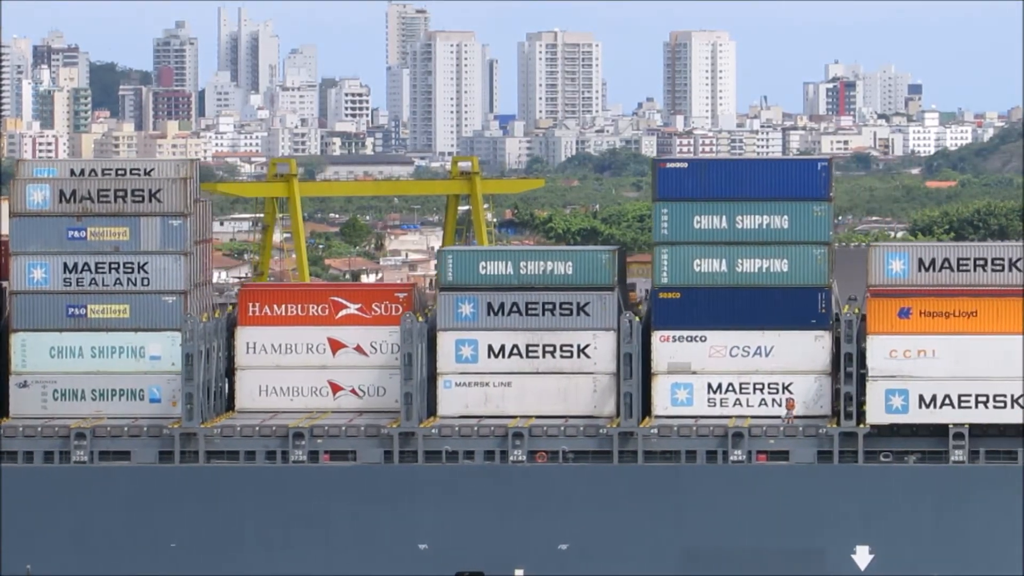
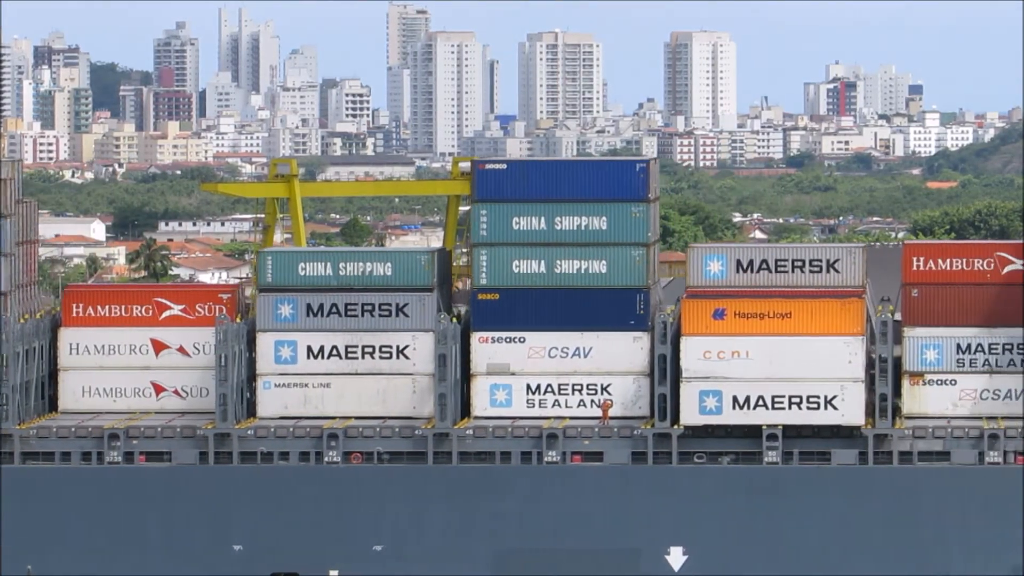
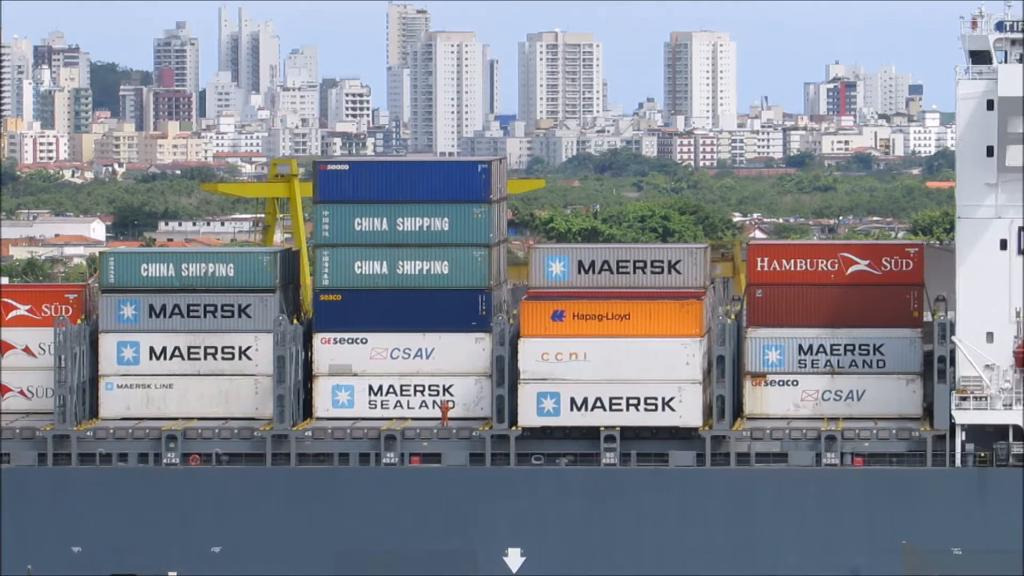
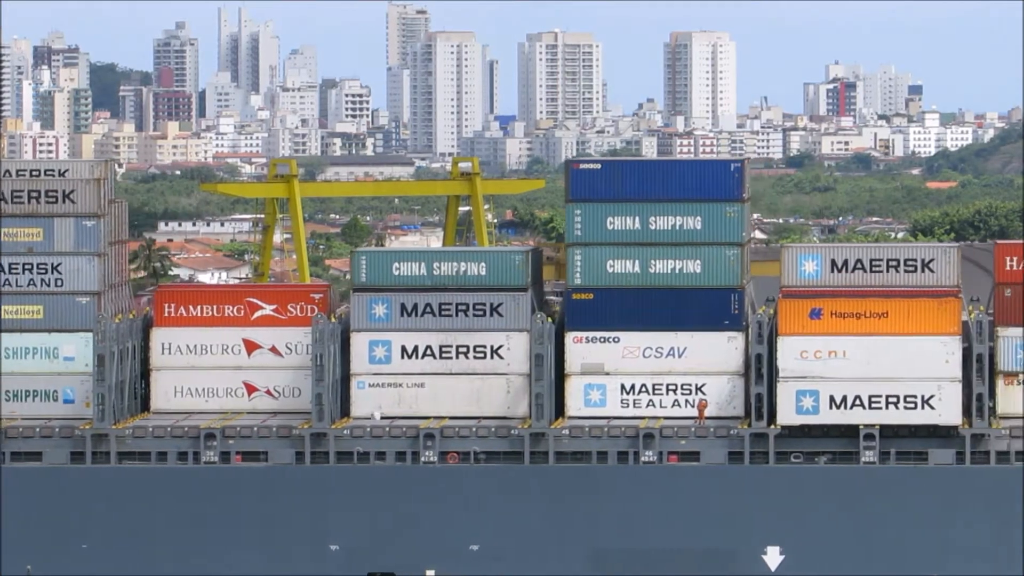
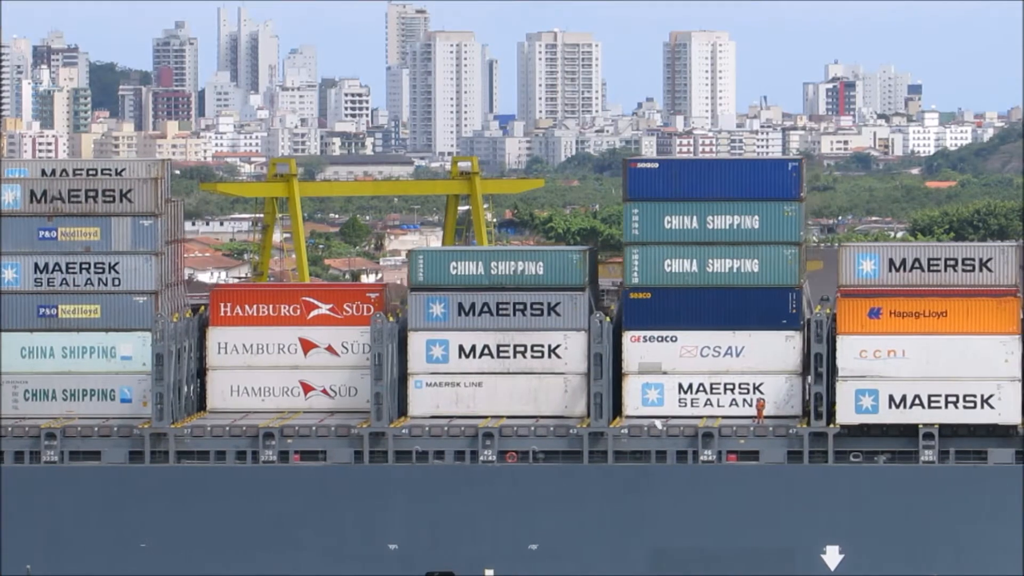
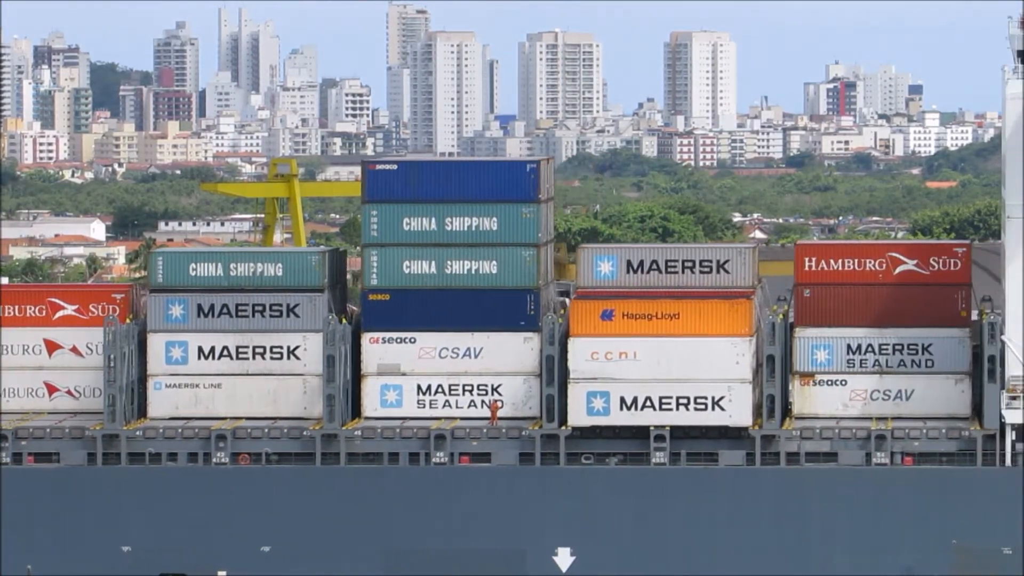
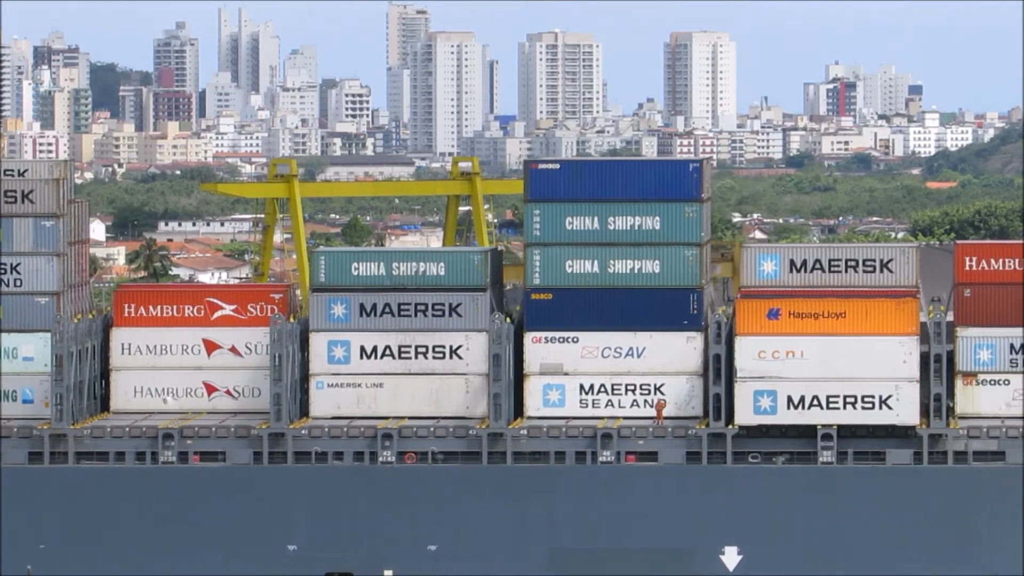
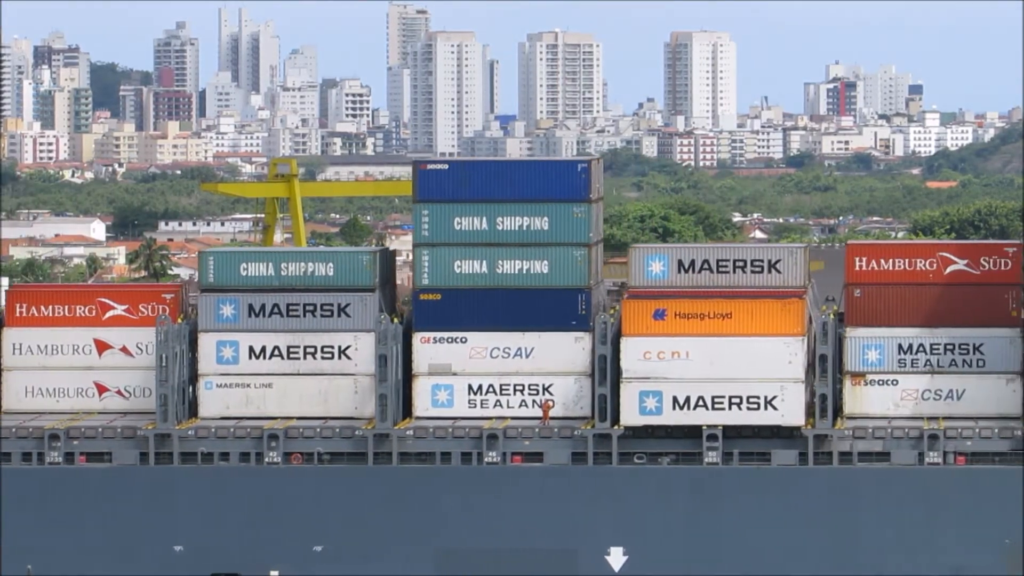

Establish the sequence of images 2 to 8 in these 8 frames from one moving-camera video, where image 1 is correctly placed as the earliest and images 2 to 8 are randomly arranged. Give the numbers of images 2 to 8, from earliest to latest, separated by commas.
5, 4, 7, 2, 8, 6, 3
